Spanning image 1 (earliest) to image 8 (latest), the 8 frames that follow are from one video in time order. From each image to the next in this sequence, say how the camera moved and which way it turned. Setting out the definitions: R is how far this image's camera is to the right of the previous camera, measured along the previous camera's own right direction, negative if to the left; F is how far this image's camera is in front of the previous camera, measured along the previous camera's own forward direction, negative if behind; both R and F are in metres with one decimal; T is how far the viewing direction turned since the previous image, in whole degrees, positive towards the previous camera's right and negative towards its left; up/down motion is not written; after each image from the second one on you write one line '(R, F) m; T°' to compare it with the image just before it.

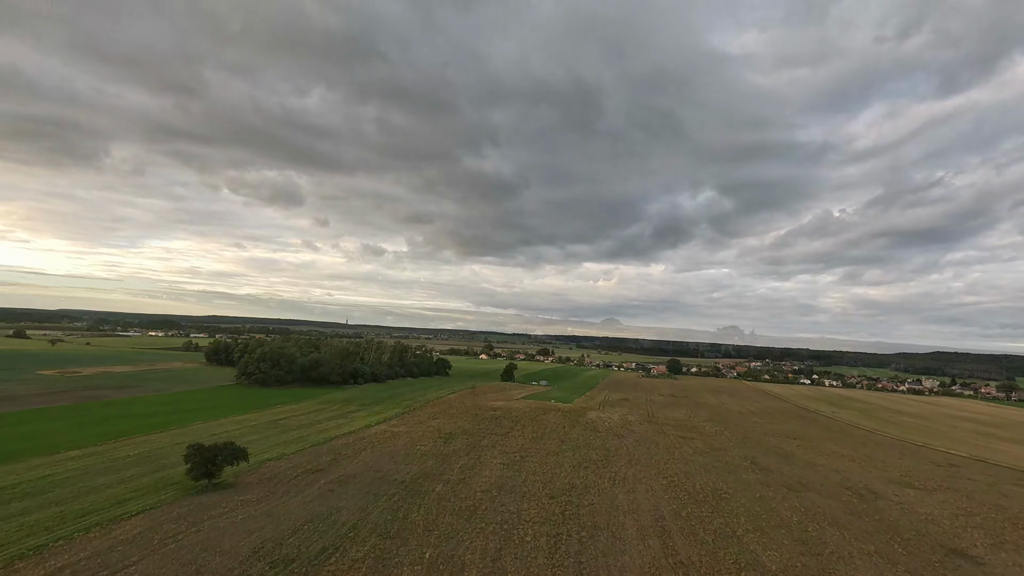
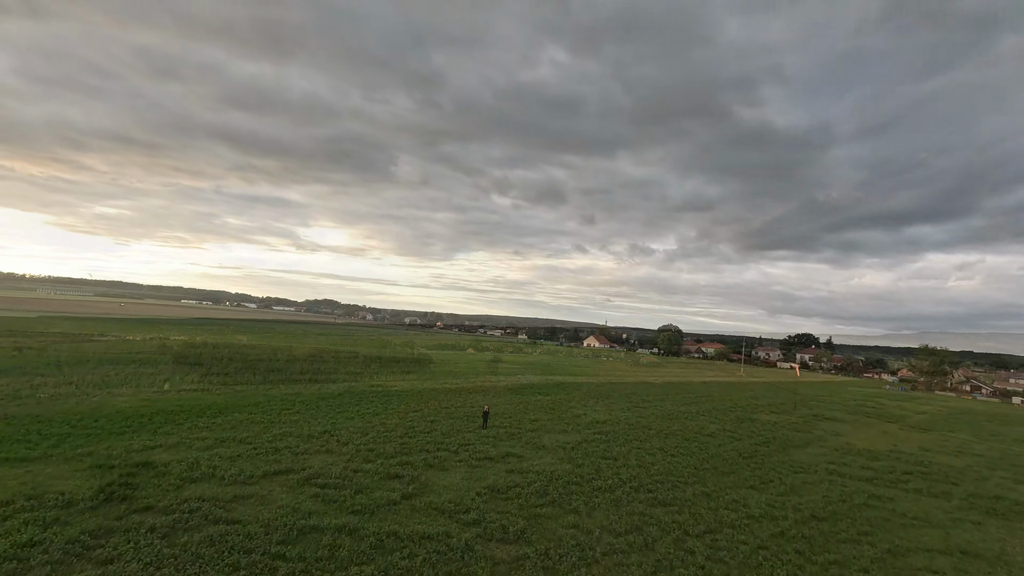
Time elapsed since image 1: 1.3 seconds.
(+1.1, +5.9) m; -3°
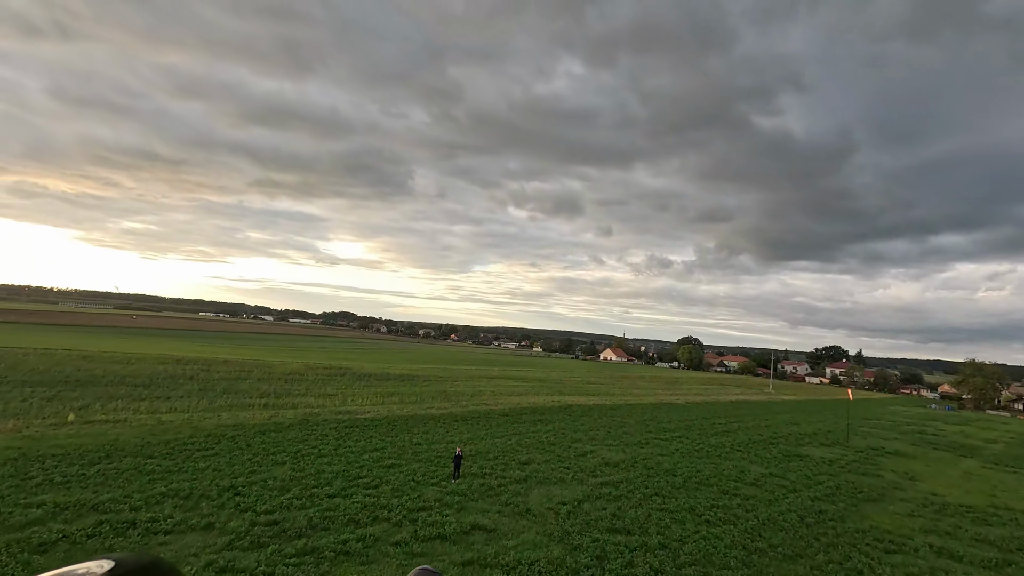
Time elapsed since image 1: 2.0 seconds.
(+1.1, +5.0) m; -2°
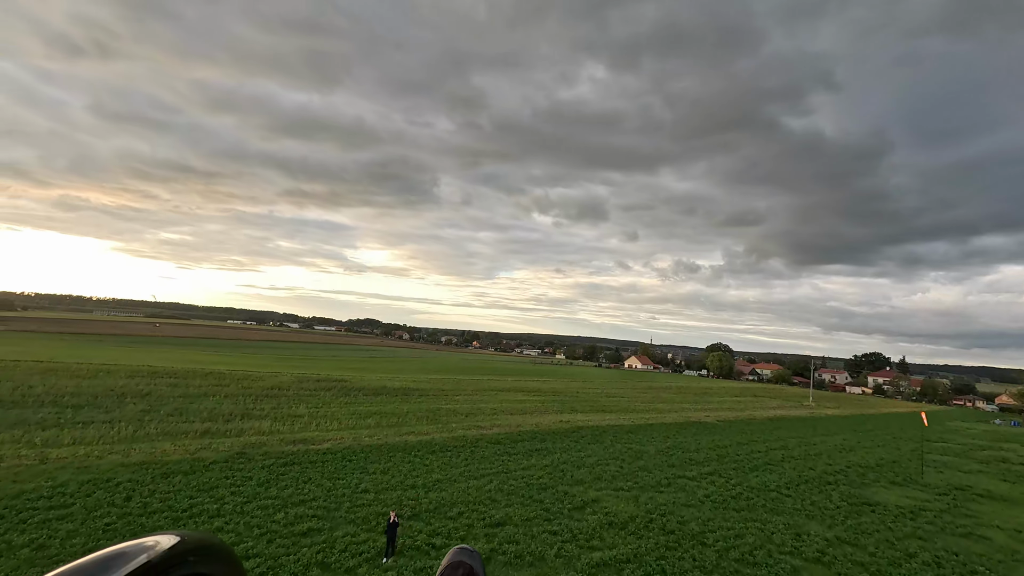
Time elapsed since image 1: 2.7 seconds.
(+1.5, +4.8) m; -3°
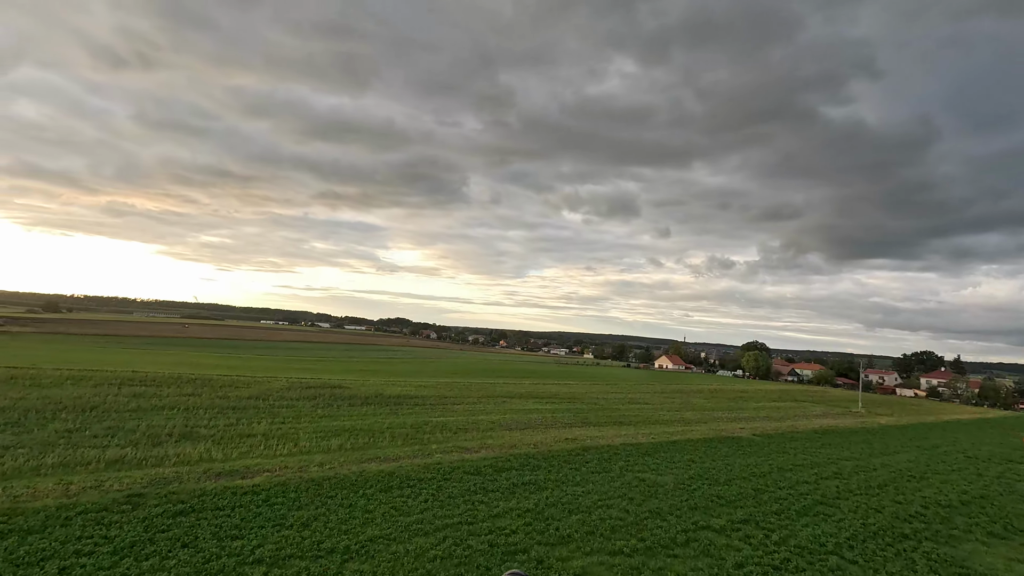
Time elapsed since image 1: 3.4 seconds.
(+1.8, +4.6) m; -3°
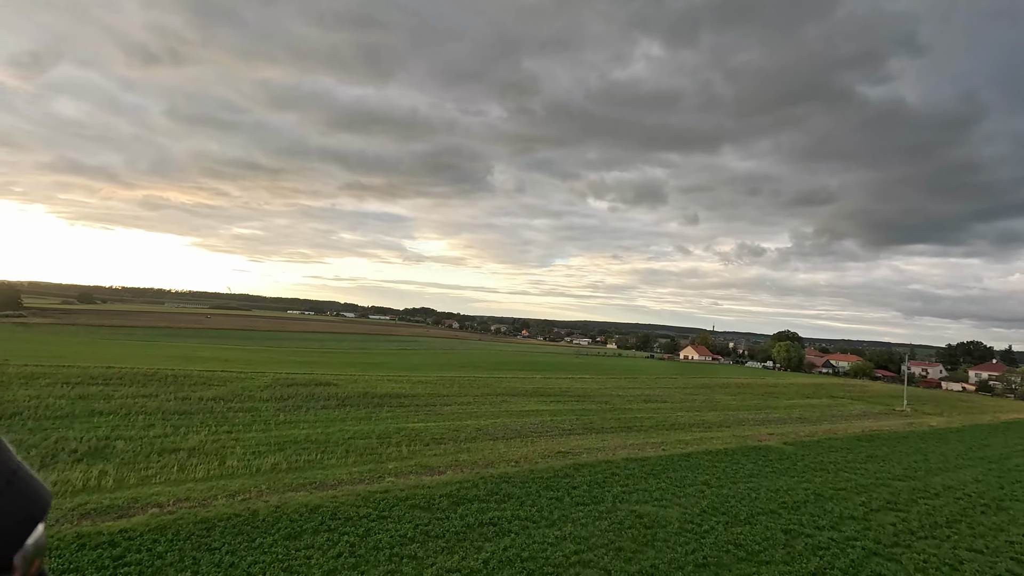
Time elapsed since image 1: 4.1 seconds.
(+1.9, +4.3) m; -3°
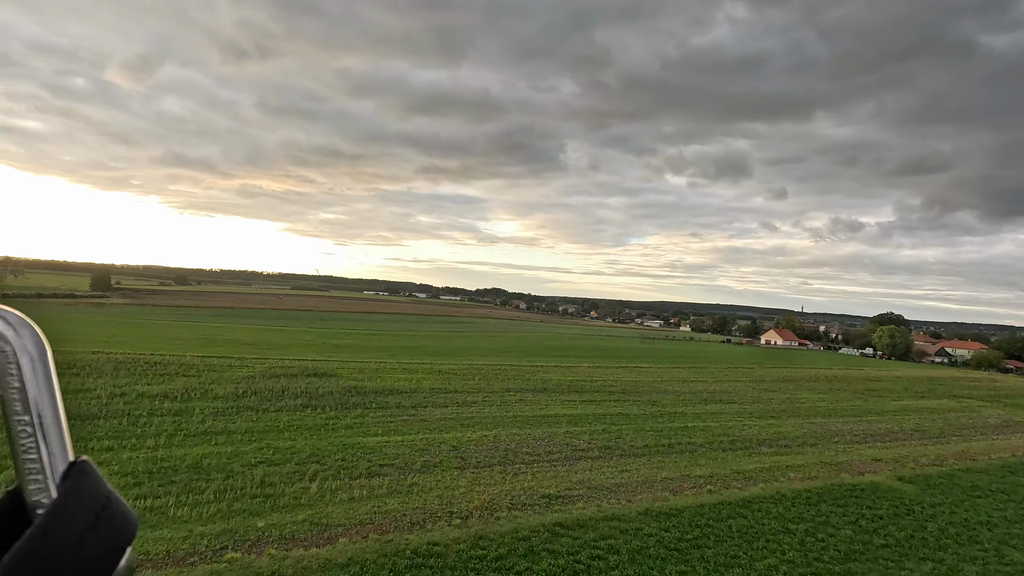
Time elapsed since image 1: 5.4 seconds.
(+3.3, +7.8) m; -8°
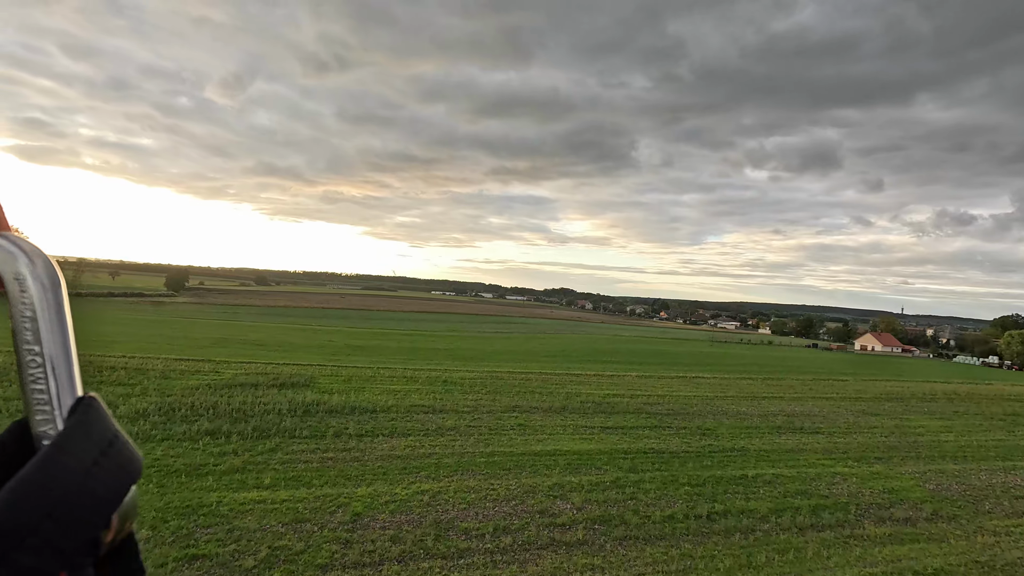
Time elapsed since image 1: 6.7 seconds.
(+3.4, +7.9) m; -8°
